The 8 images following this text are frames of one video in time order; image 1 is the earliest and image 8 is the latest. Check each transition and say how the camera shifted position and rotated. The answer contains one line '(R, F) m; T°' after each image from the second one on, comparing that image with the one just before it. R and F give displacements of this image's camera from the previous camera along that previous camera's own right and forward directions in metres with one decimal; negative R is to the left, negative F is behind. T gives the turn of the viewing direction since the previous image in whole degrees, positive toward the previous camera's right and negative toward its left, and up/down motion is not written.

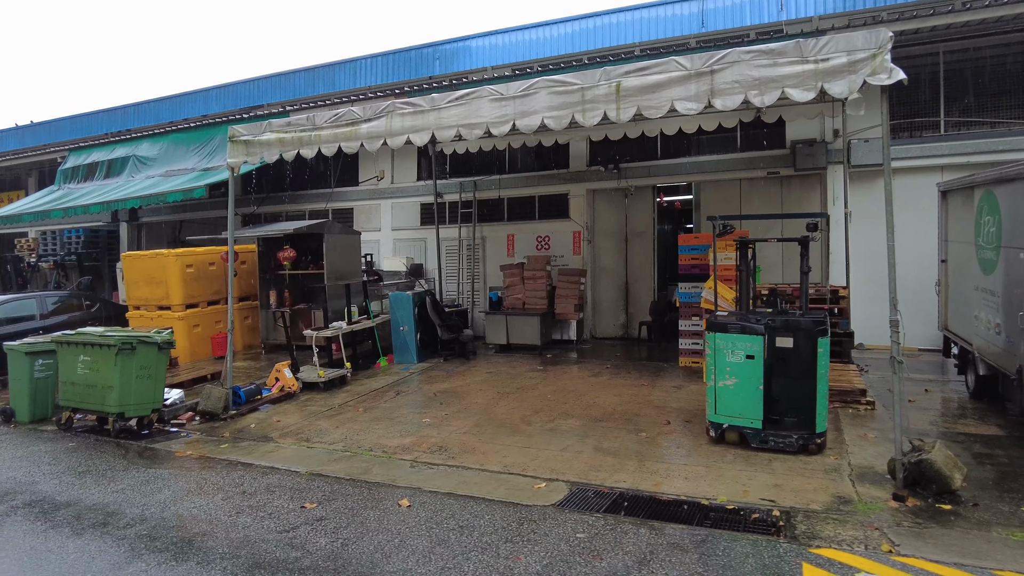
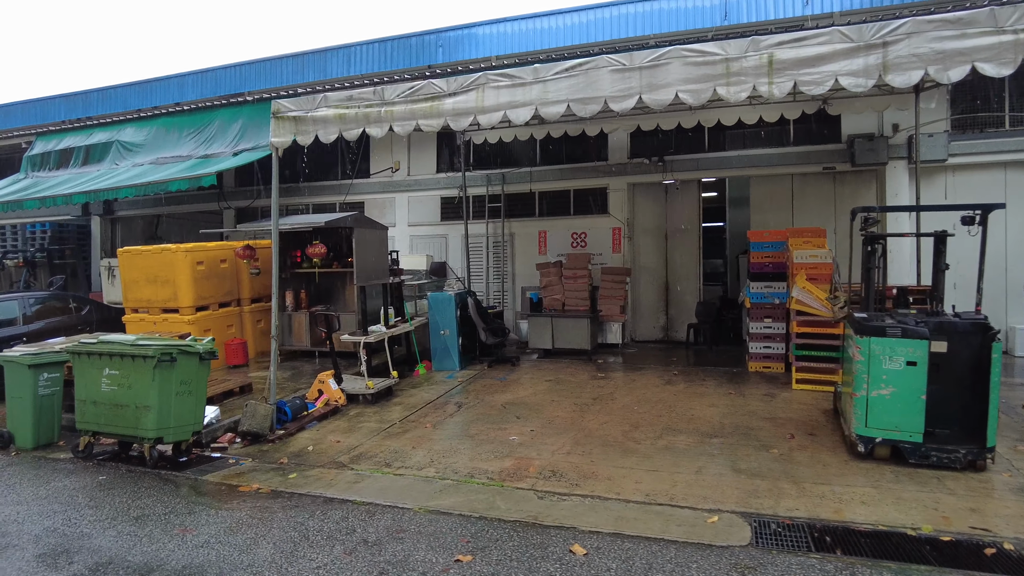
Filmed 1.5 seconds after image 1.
(-1.4, +0.9) m; +5°
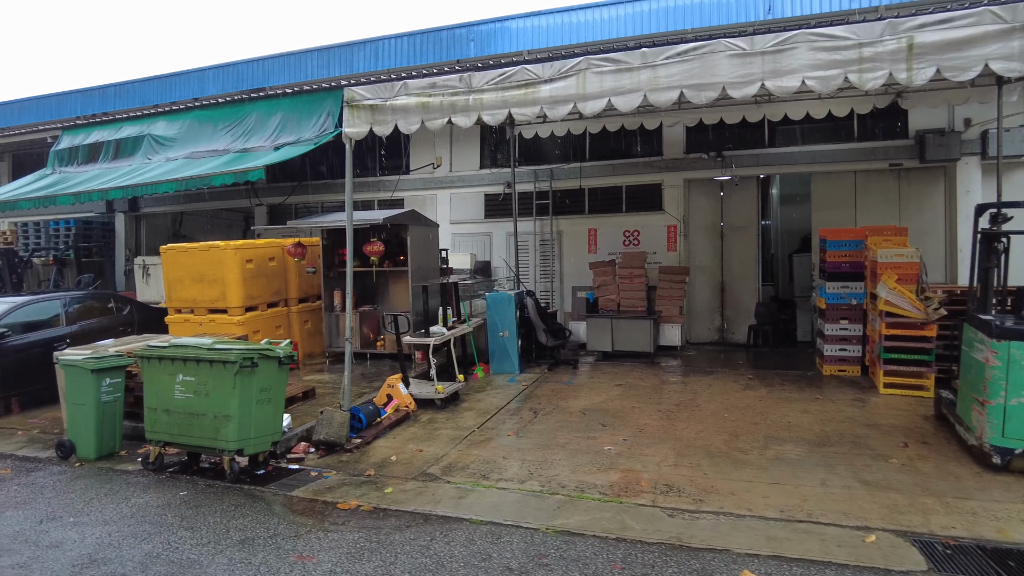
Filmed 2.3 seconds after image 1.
(-0.9, +0.4) m; 0°
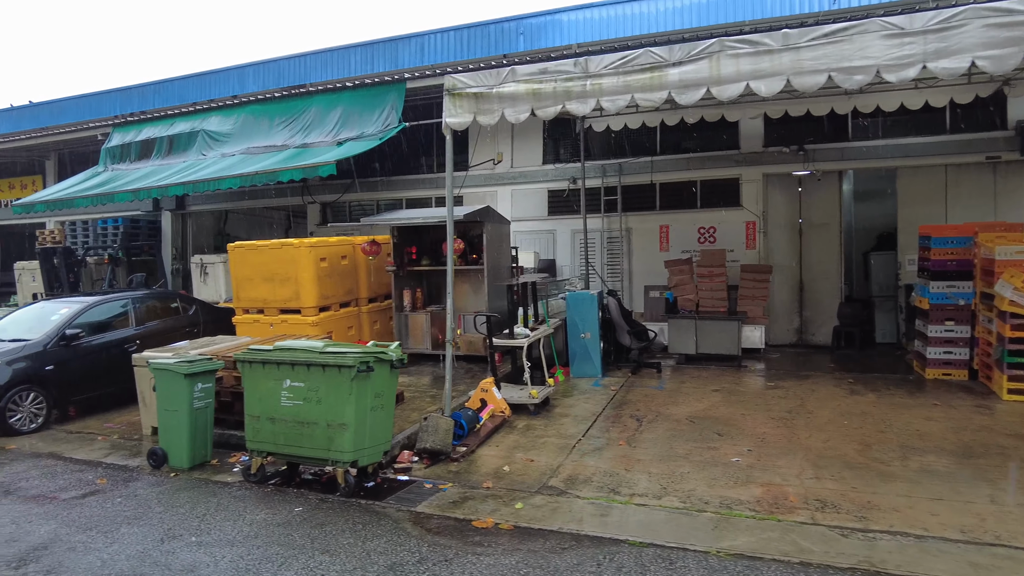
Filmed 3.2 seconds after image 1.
(-0.9, +0.4) m; -1°
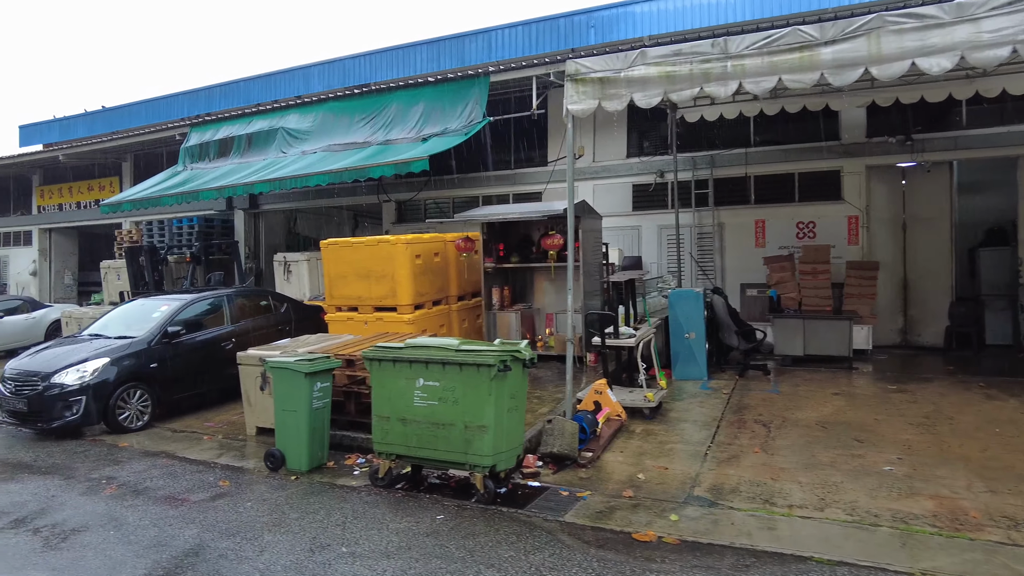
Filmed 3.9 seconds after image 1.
(-0.7, +0.3) m; -3°
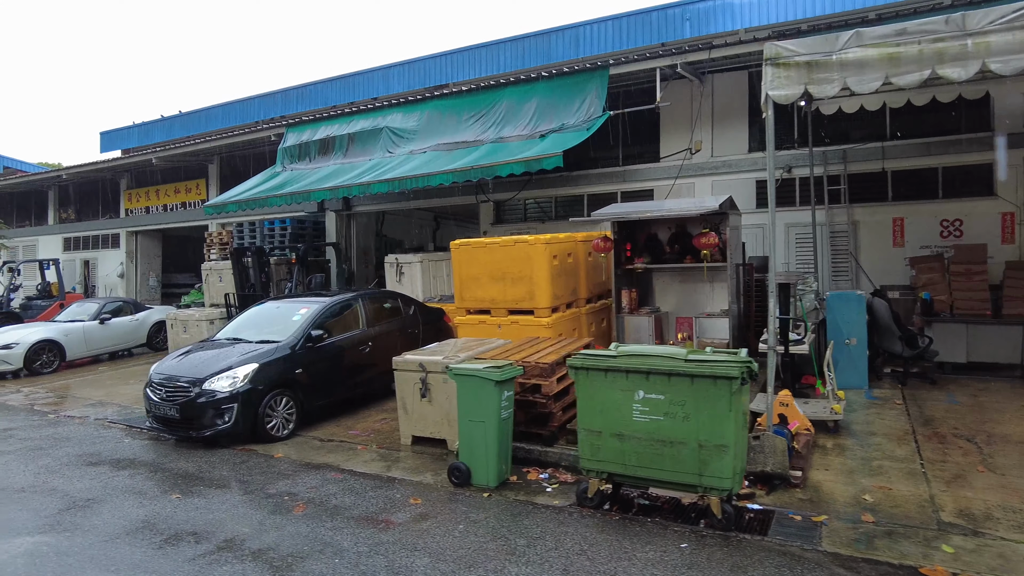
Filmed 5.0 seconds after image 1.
(-1.2, +0.4) m; -3°
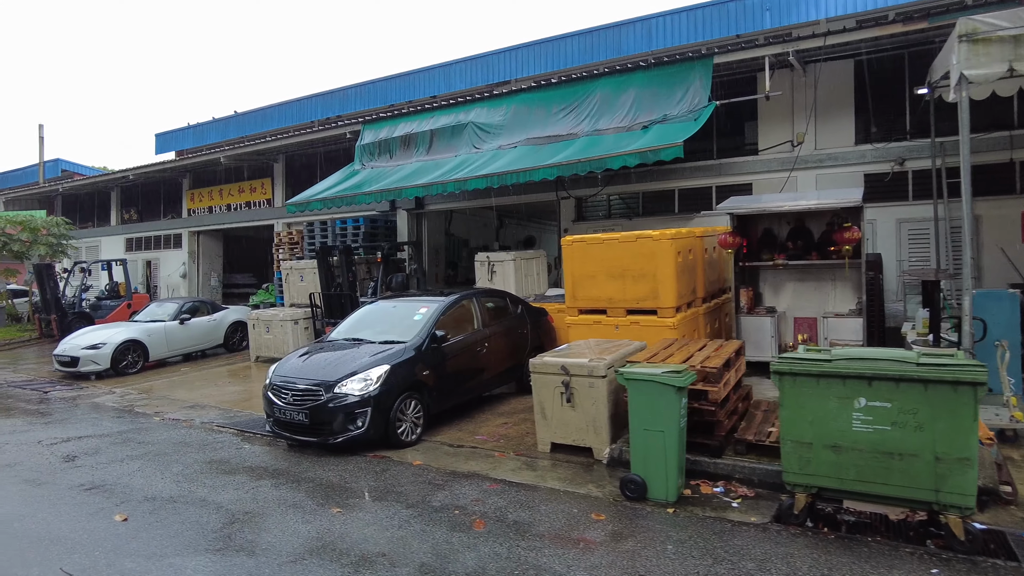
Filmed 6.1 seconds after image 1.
(-1.0, +0.4) m; -2°
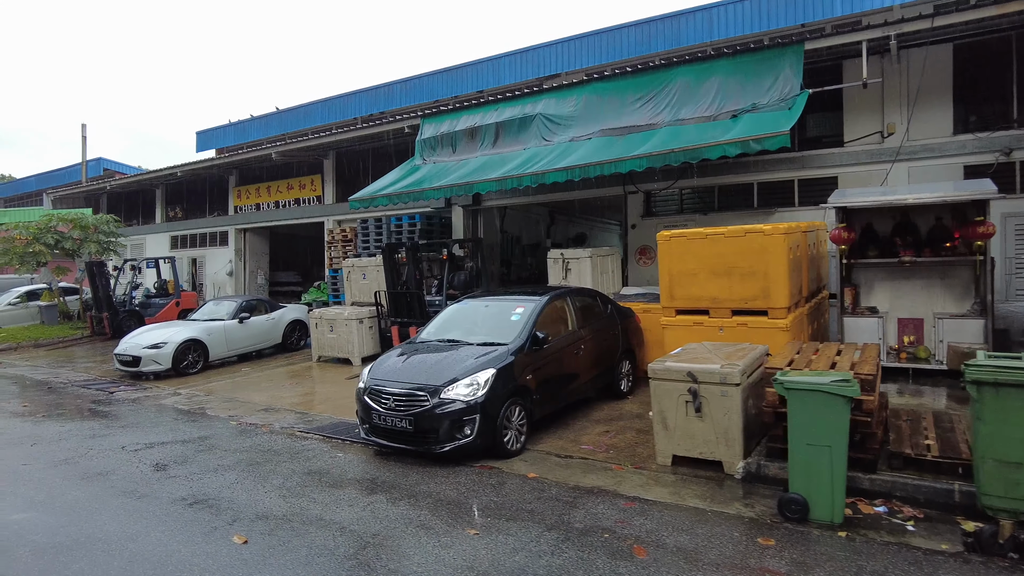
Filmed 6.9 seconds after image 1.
(-0.8, +0.4) m; -2°
